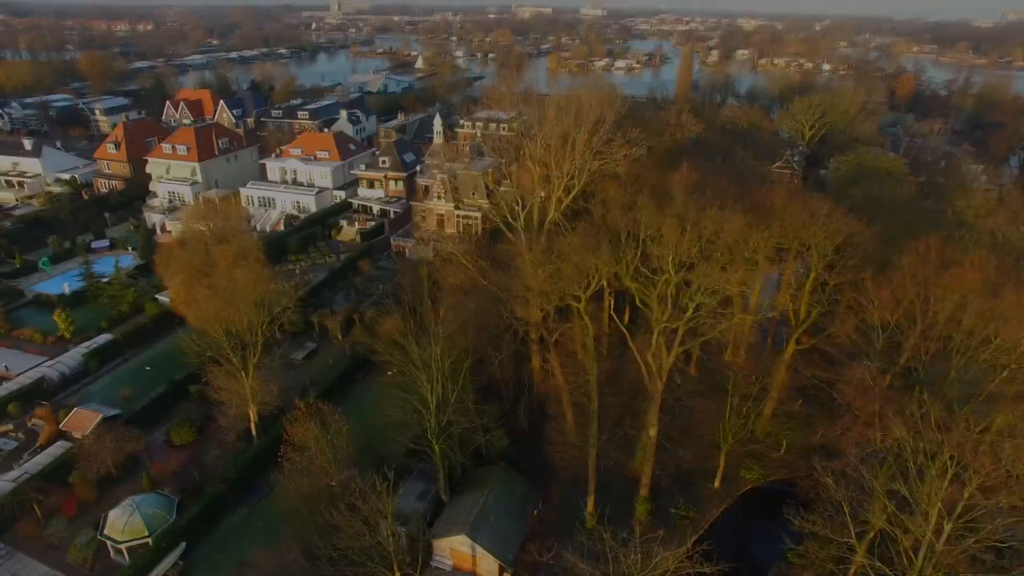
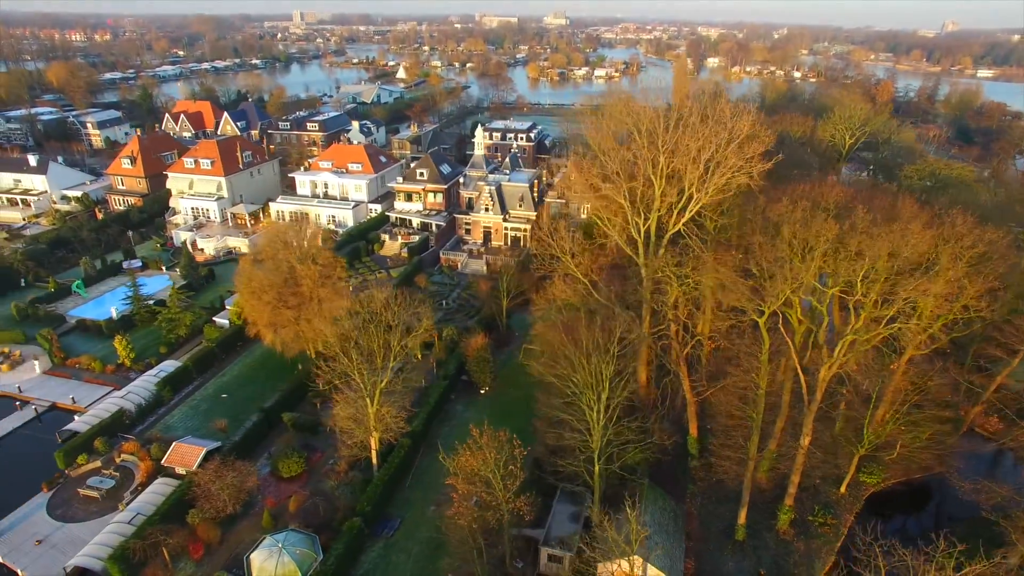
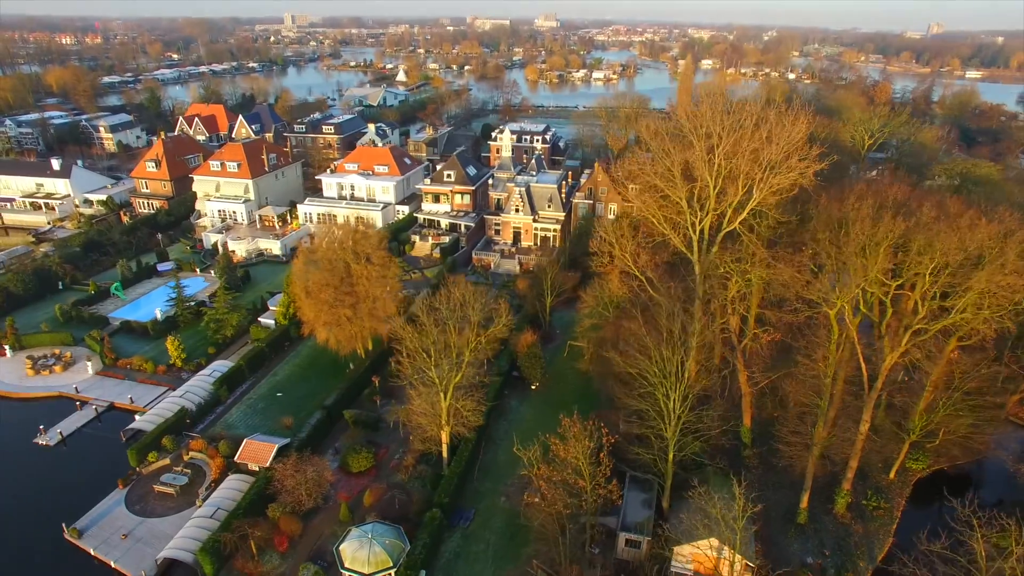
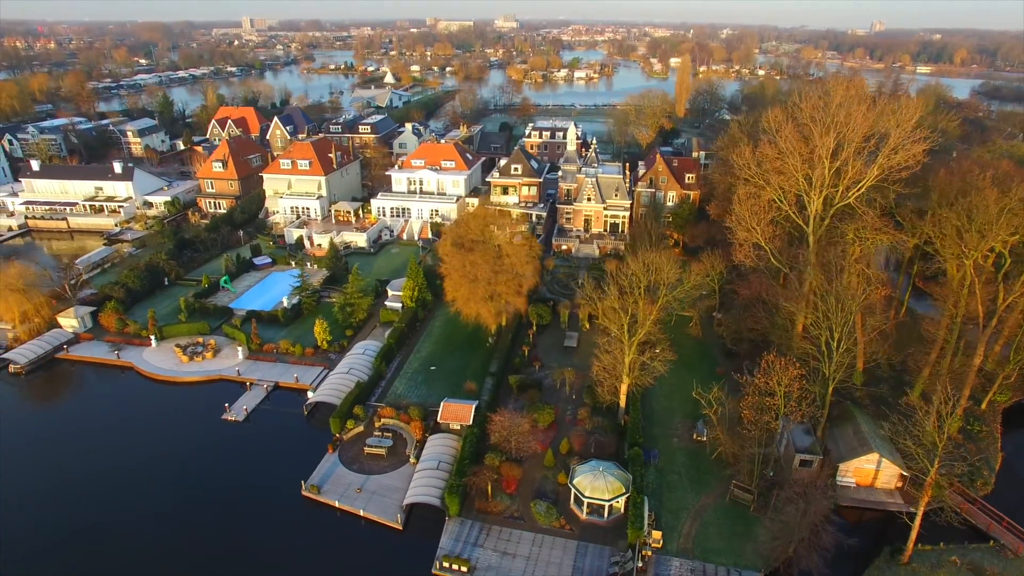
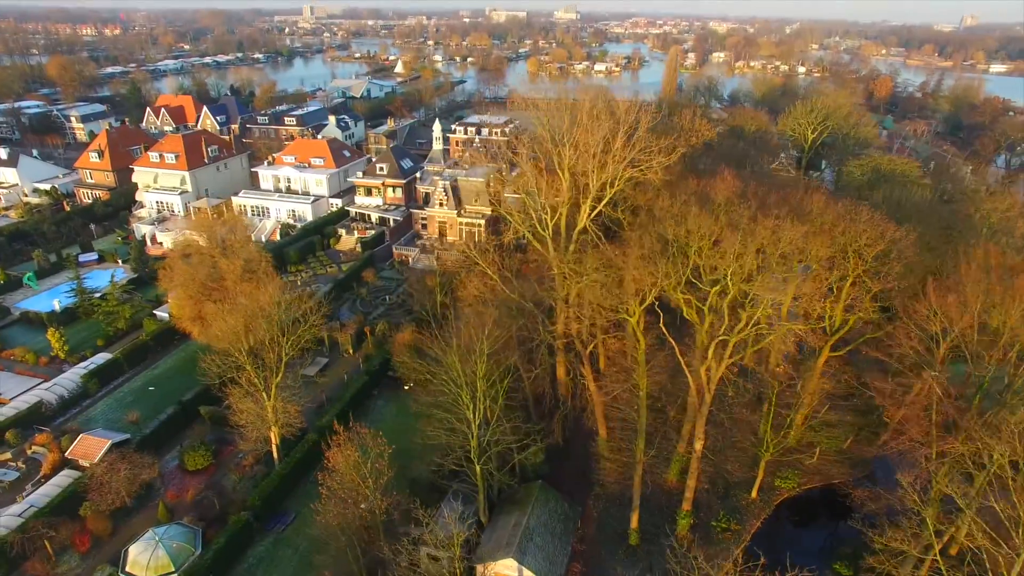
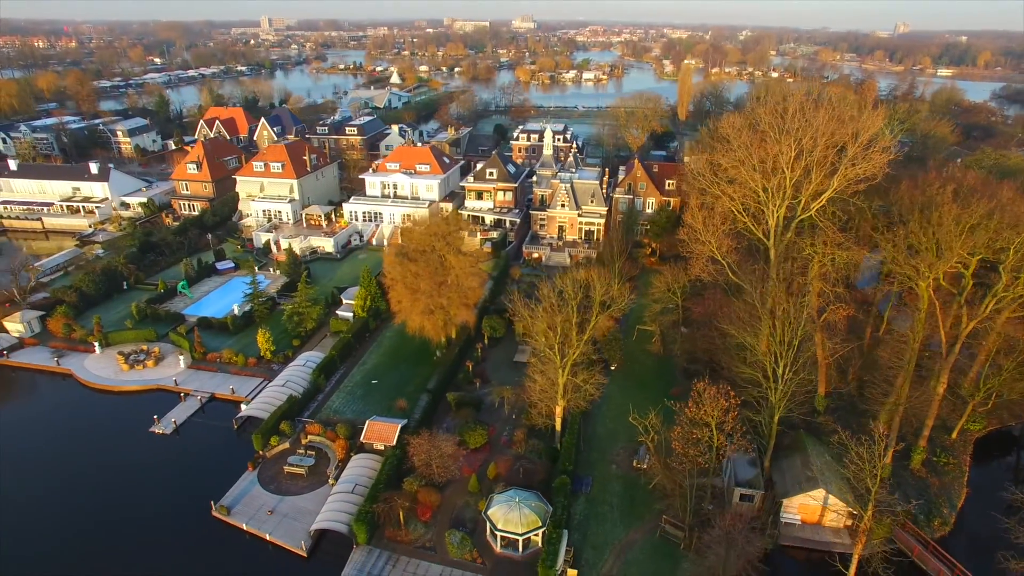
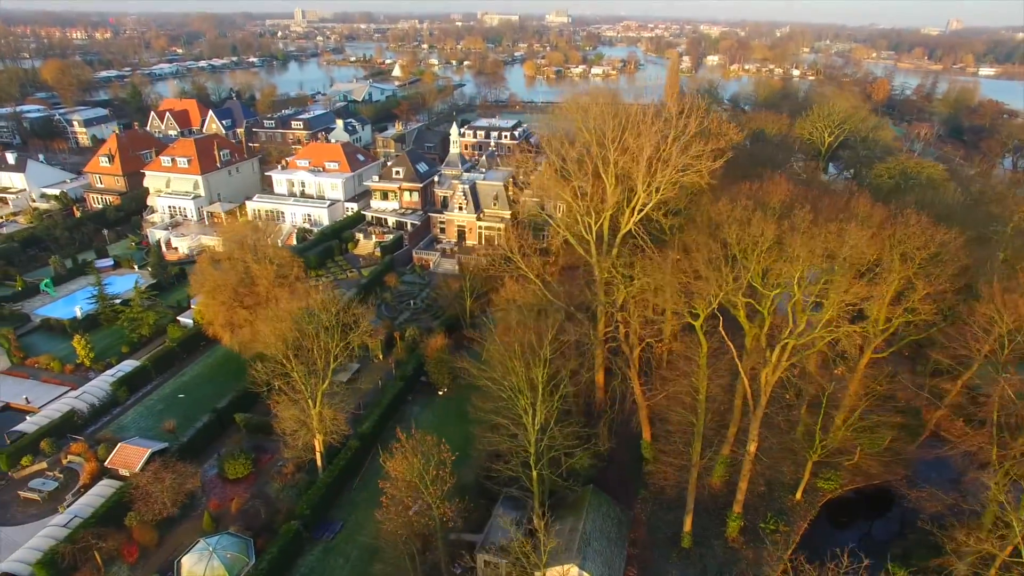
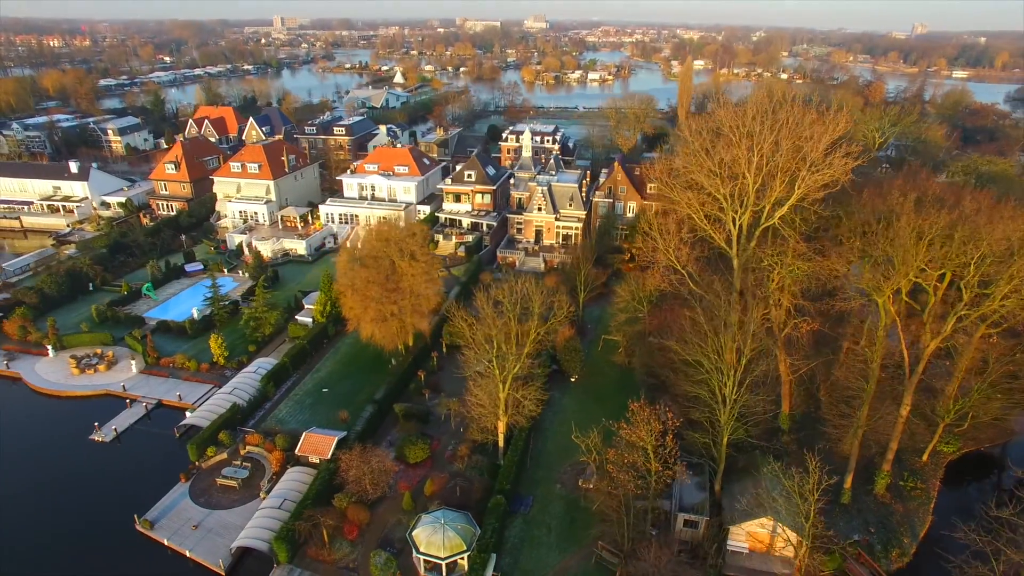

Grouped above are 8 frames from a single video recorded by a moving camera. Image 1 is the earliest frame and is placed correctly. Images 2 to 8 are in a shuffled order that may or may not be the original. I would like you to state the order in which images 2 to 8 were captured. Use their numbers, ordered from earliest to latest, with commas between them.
5, 7, 2, 3, 8, 6, 4
